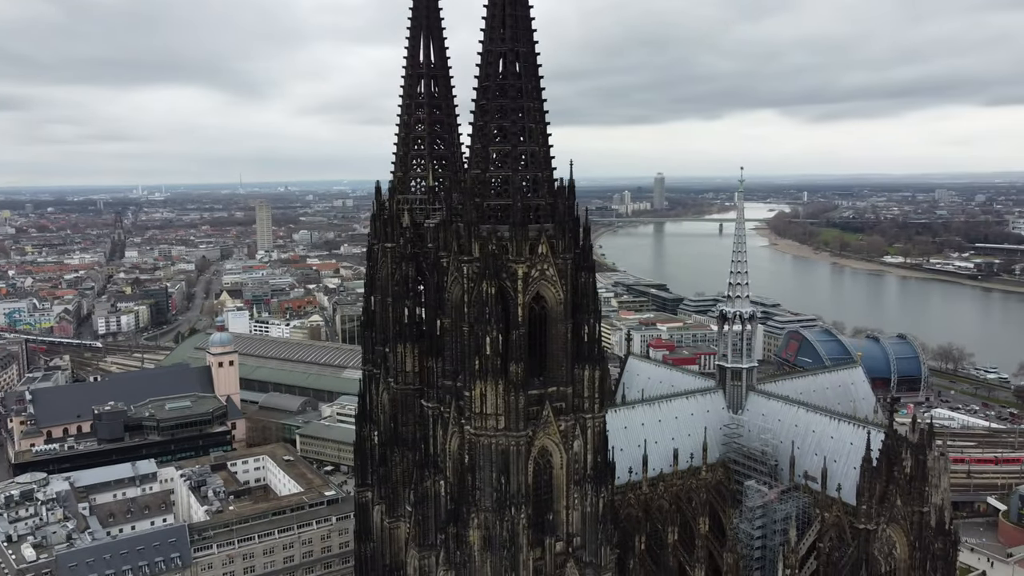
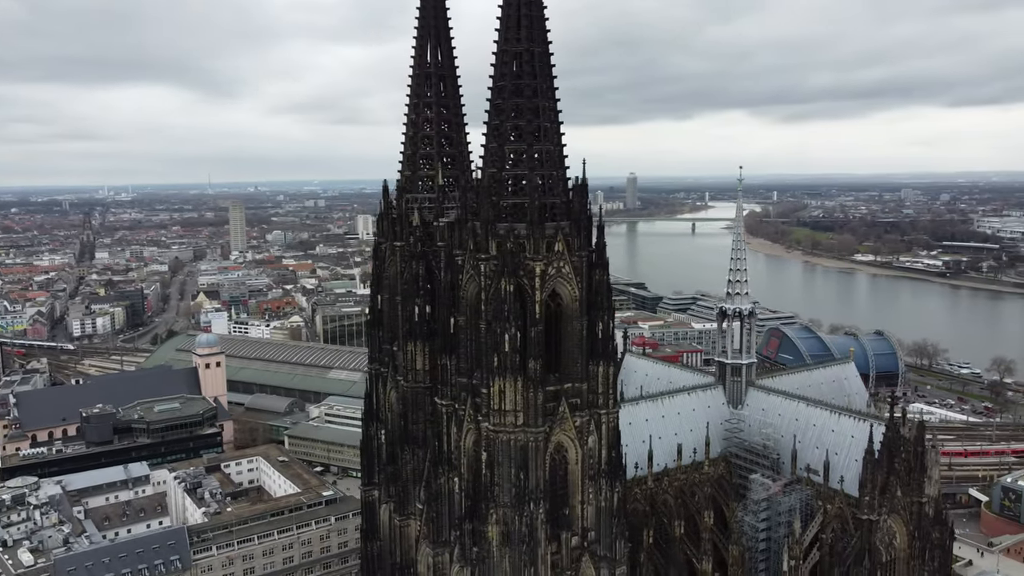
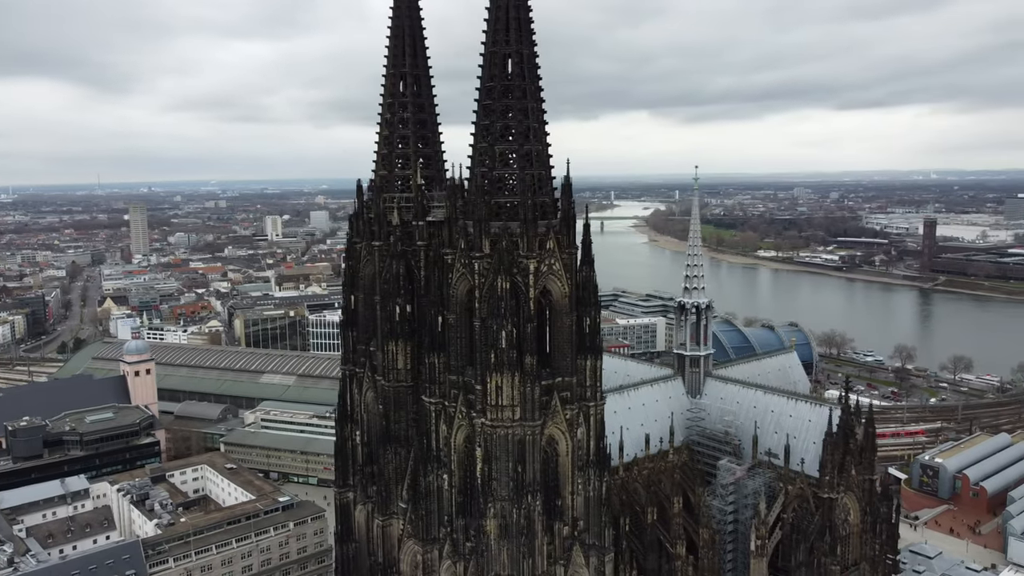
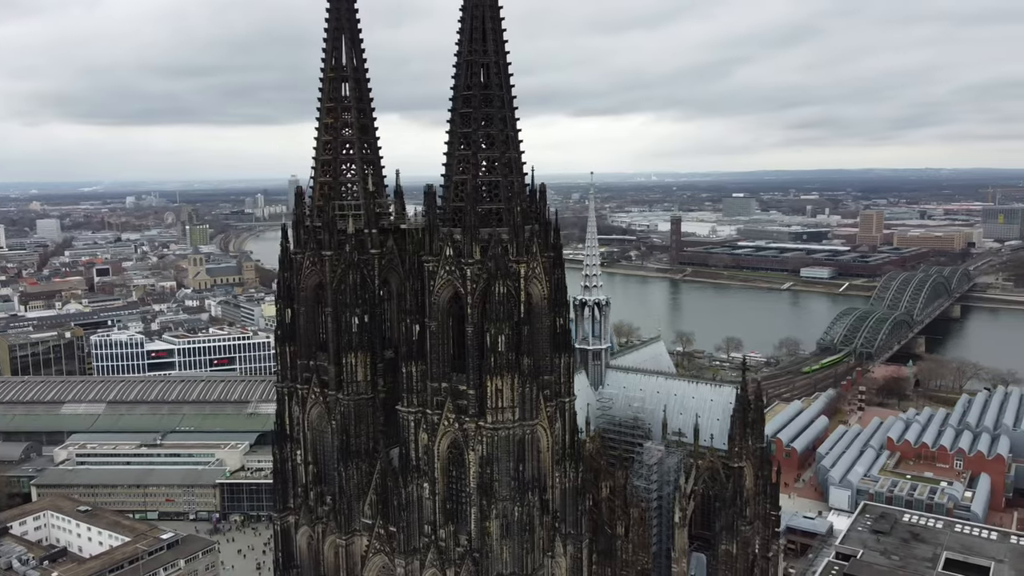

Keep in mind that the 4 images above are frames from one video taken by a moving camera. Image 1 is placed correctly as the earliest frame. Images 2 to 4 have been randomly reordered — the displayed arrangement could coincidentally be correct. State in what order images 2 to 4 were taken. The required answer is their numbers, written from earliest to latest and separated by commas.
2, 3, 4
